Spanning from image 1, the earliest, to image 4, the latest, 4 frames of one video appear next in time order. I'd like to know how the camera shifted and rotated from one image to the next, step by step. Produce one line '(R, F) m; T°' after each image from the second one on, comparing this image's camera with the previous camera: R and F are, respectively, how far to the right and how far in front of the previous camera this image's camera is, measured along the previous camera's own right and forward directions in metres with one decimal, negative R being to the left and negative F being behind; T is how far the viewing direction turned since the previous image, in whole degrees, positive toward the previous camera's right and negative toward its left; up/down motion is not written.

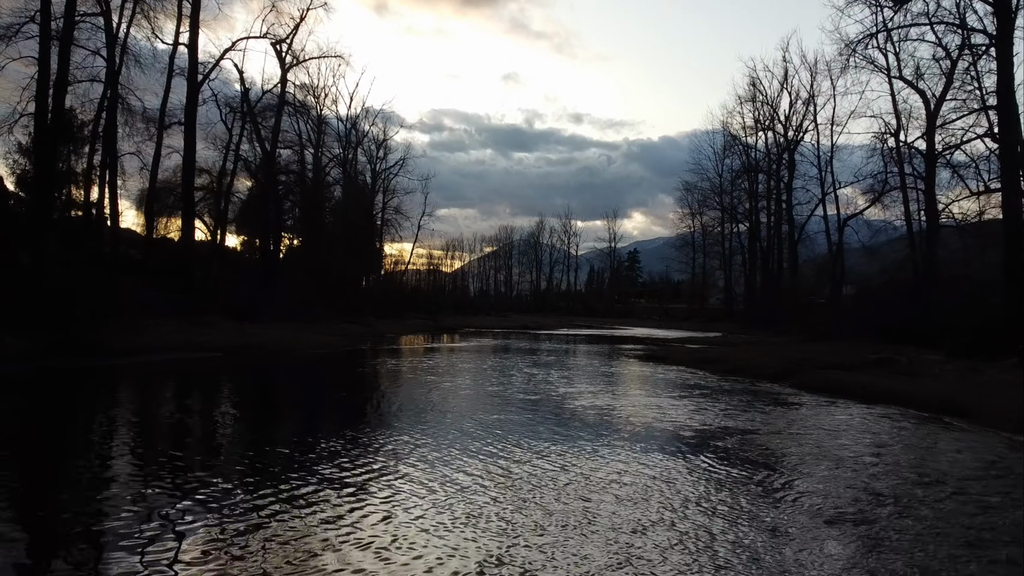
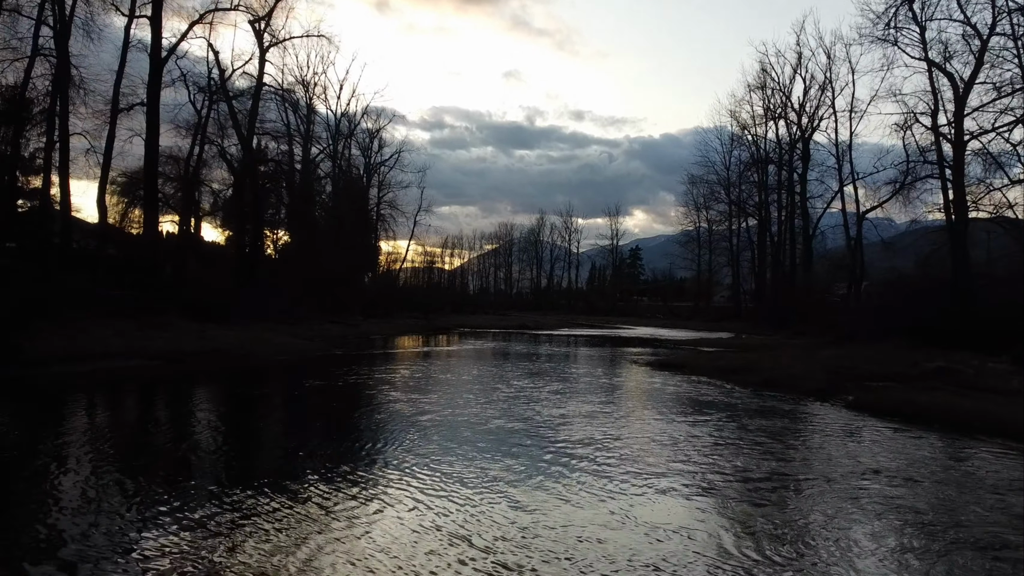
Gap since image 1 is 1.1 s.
(+0.3, +2.6) m; 0°
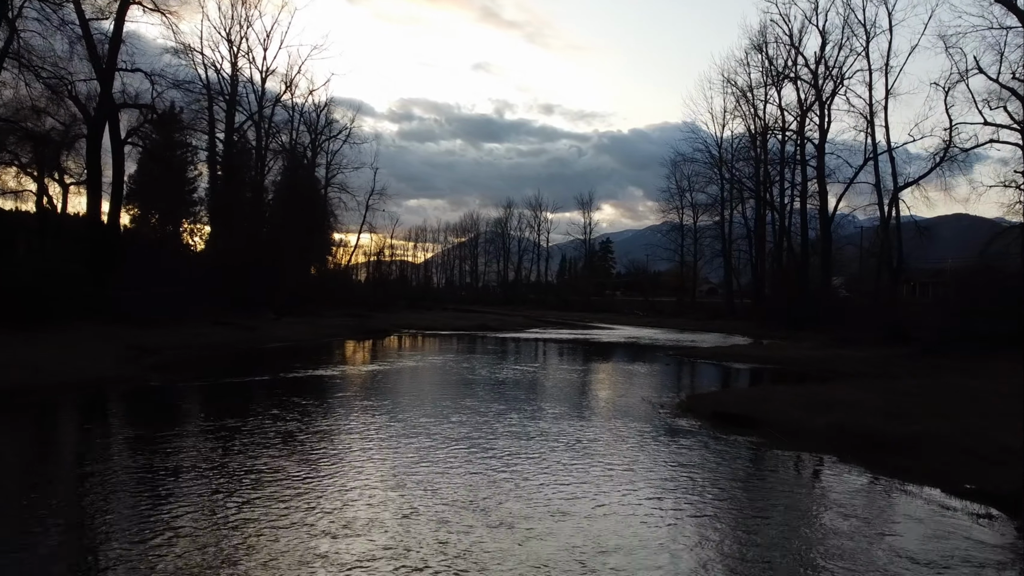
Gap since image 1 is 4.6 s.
(+0.6, +8.1) m; +3°
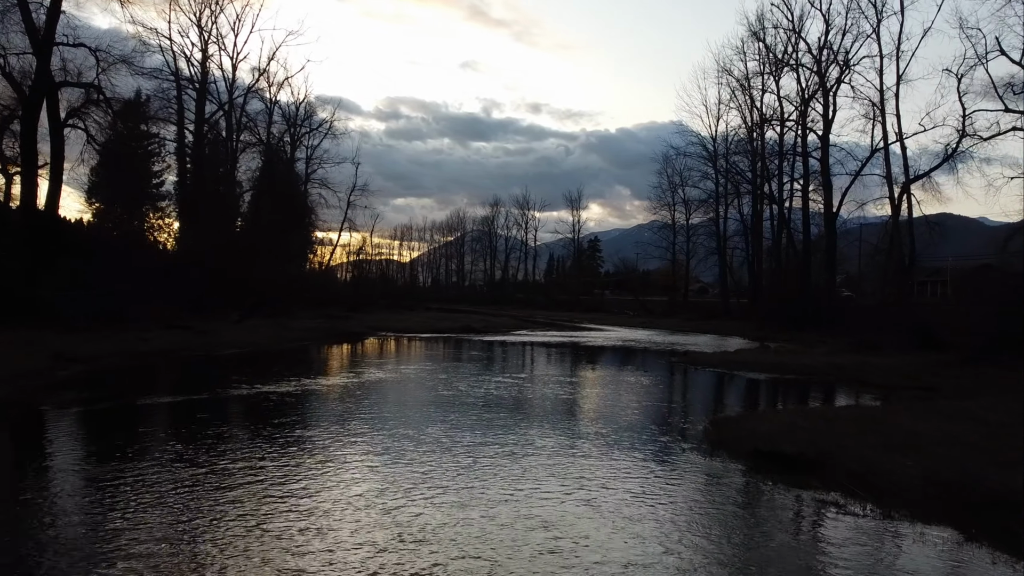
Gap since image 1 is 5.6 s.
(+0.1, +2.3) m; +1°
